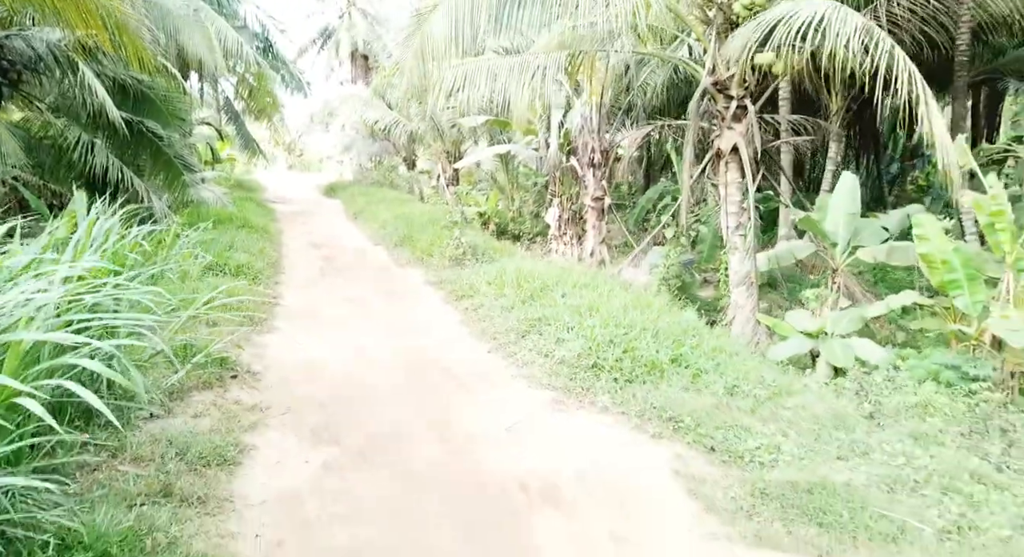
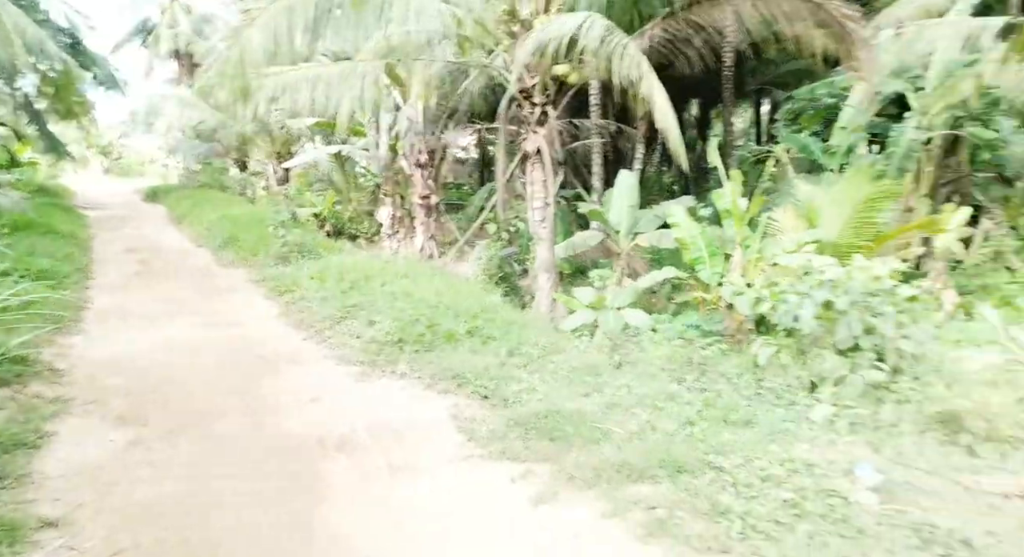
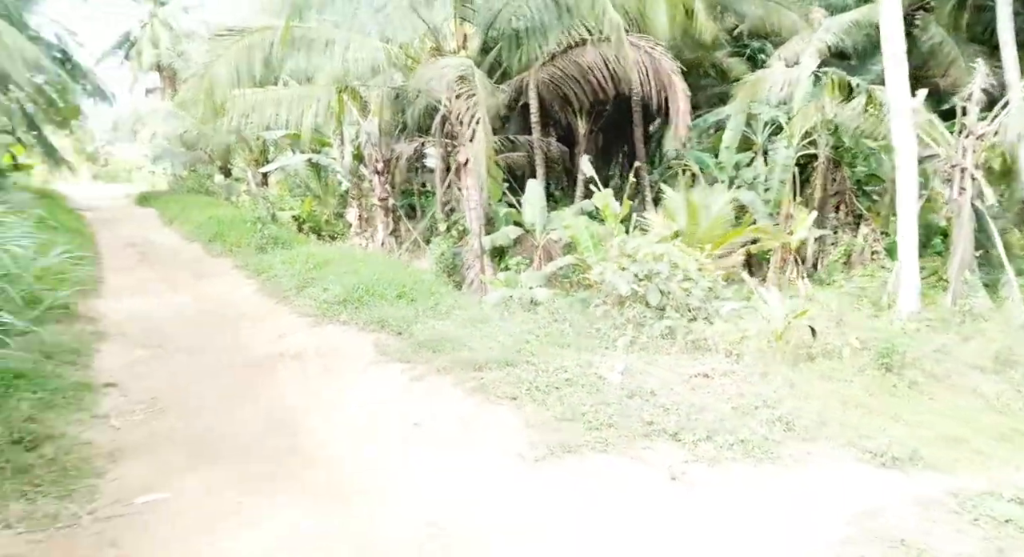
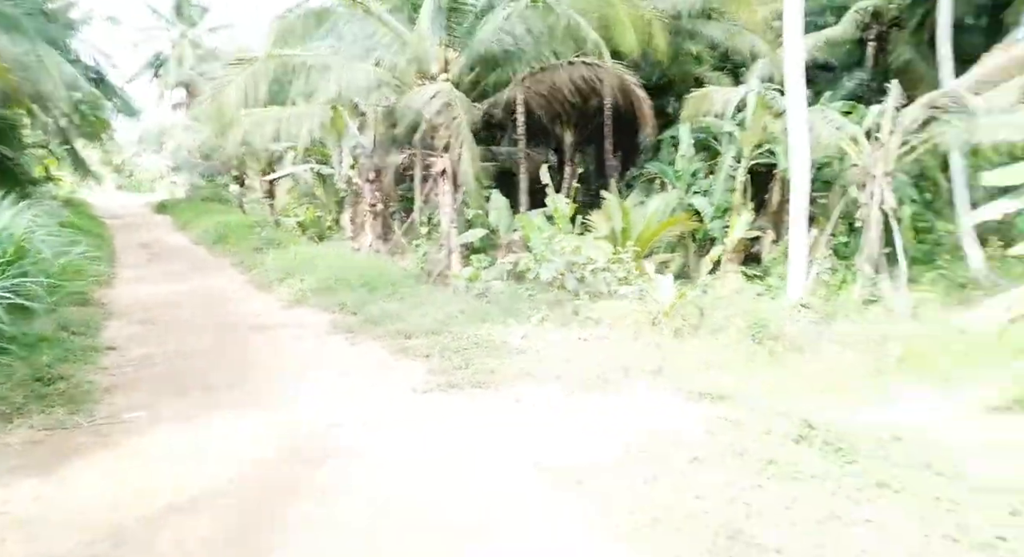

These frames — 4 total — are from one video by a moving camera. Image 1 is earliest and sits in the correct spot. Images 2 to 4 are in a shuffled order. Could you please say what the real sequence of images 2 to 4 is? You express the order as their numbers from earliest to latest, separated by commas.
2, 3, 4
